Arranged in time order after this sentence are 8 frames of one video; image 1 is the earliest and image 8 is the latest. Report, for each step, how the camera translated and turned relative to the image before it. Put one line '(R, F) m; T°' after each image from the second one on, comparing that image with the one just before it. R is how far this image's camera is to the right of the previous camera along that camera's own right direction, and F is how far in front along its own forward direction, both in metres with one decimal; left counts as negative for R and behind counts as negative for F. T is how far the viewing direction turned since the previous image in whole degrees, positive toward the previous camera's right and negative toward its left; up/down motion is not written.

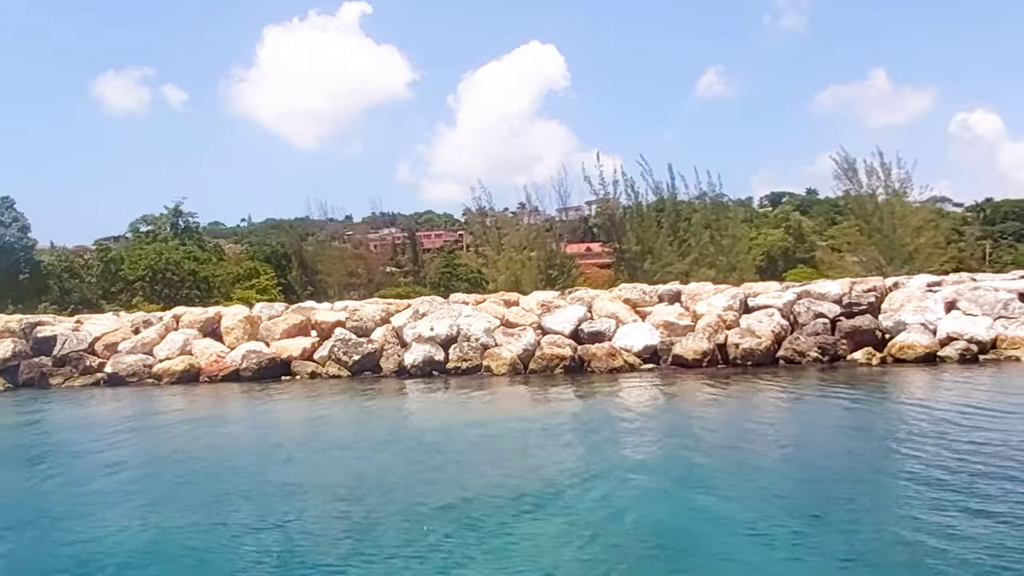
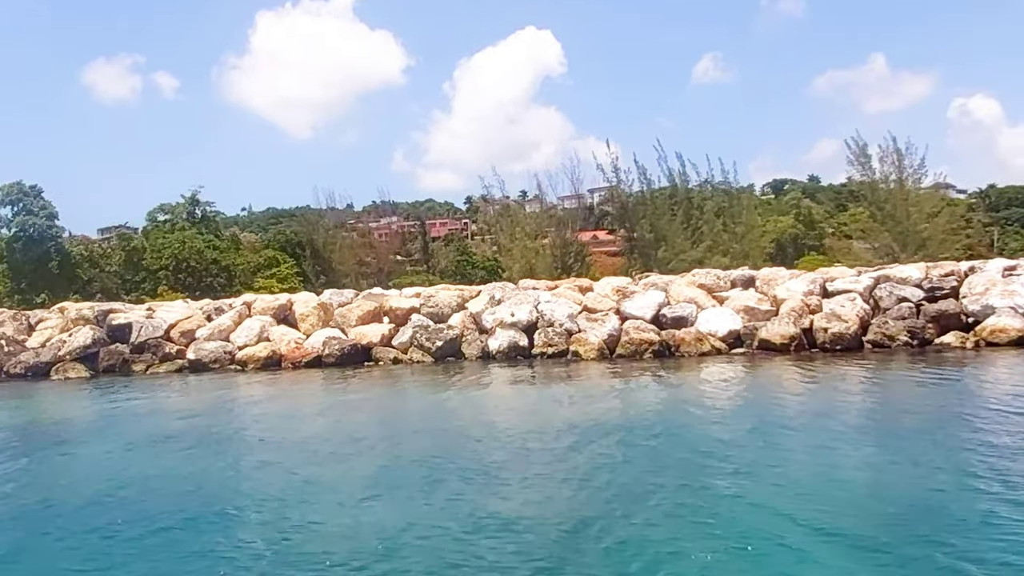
(-1.3, -0.1) m; 0°
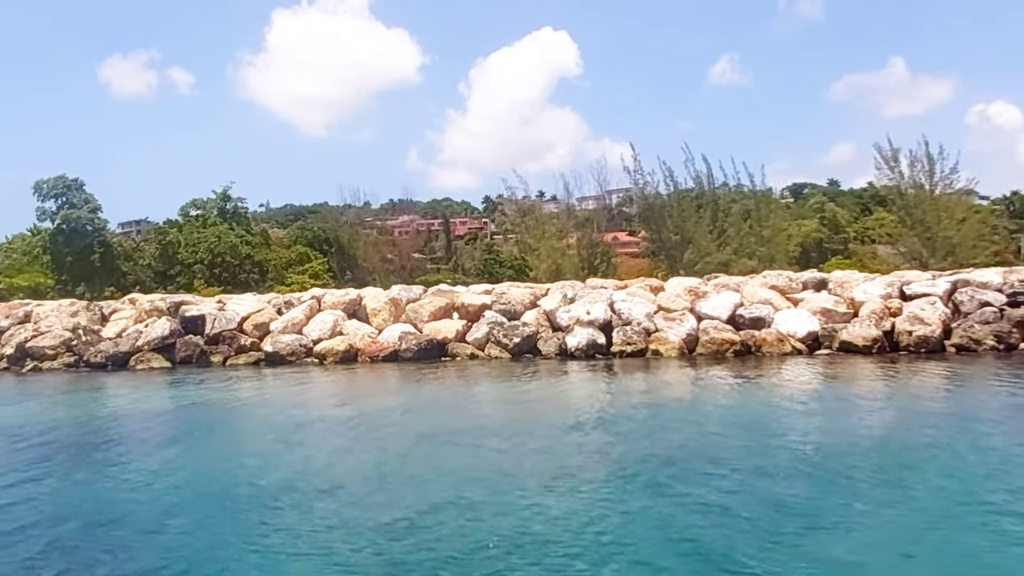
(-1.0, -0.1) m; -1°
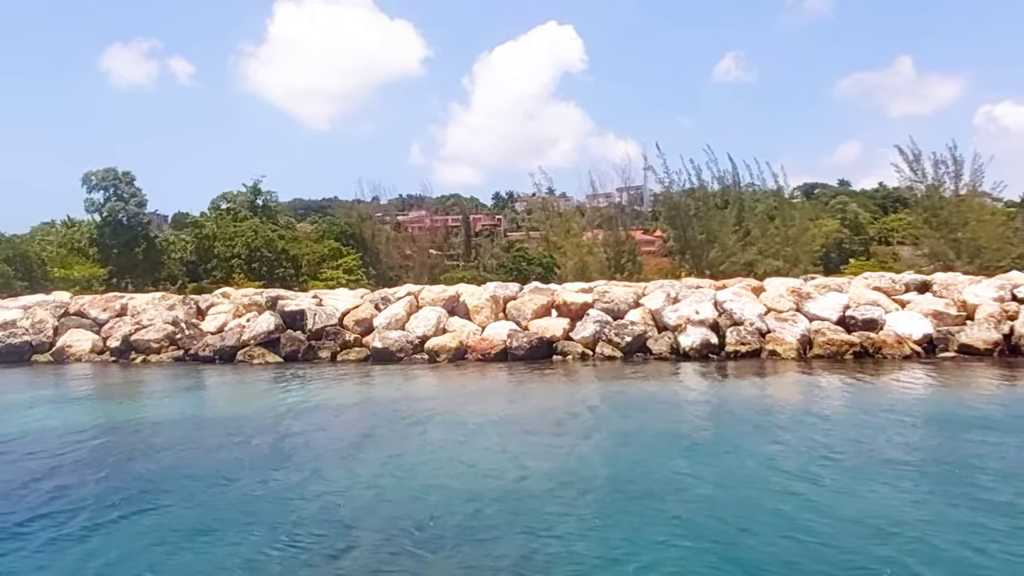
(-1.7, -0.1) m; 0°
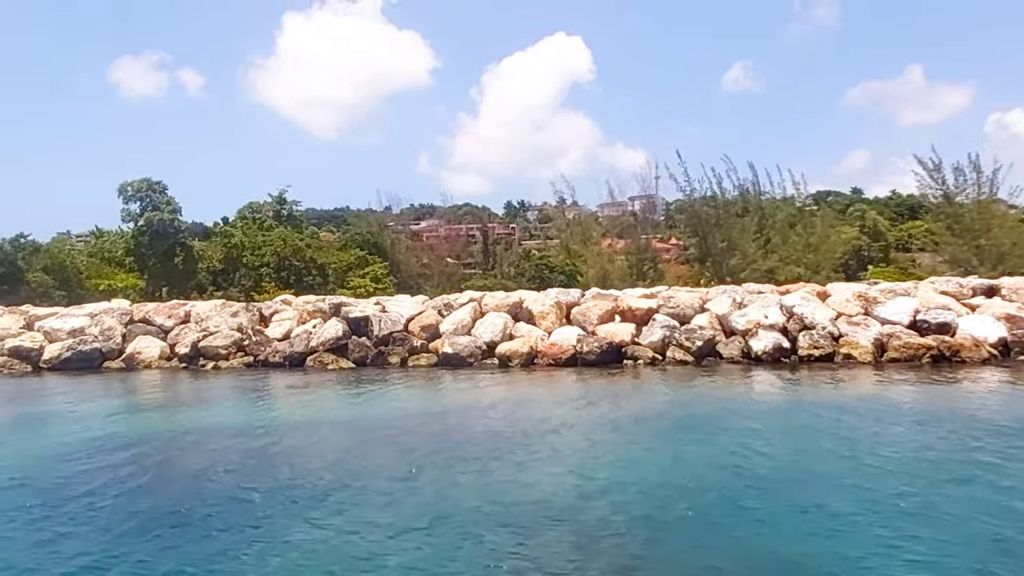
(-1.0, -0.1) m; -1°
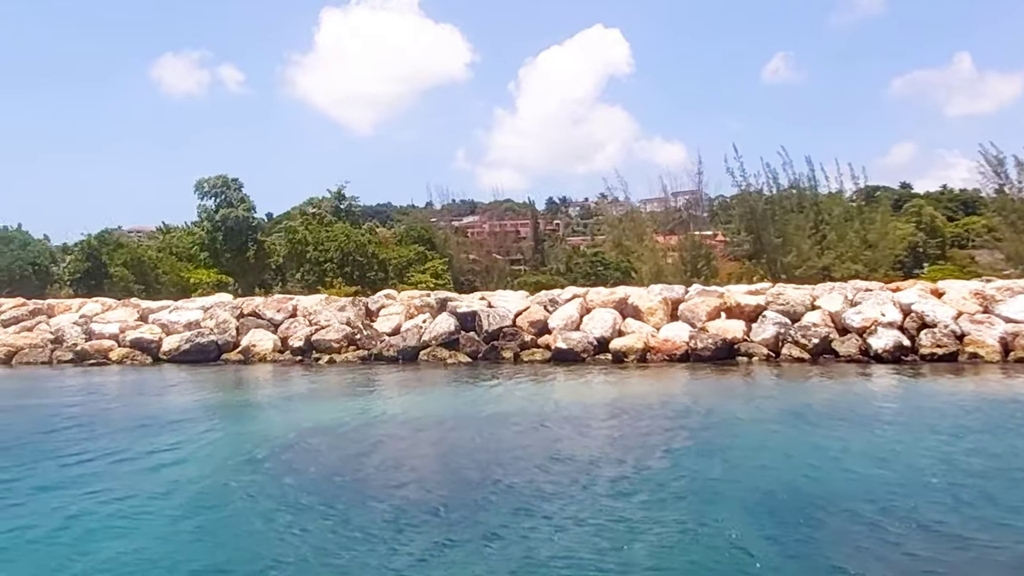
(-1.2, -0.2) m; -3°
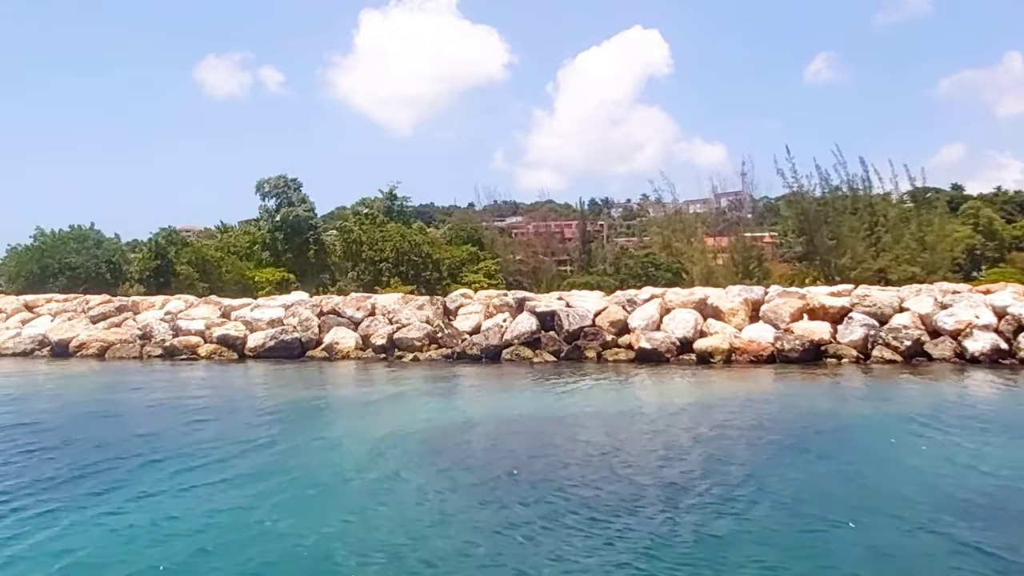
(-0.7, -0.1) m; -3°
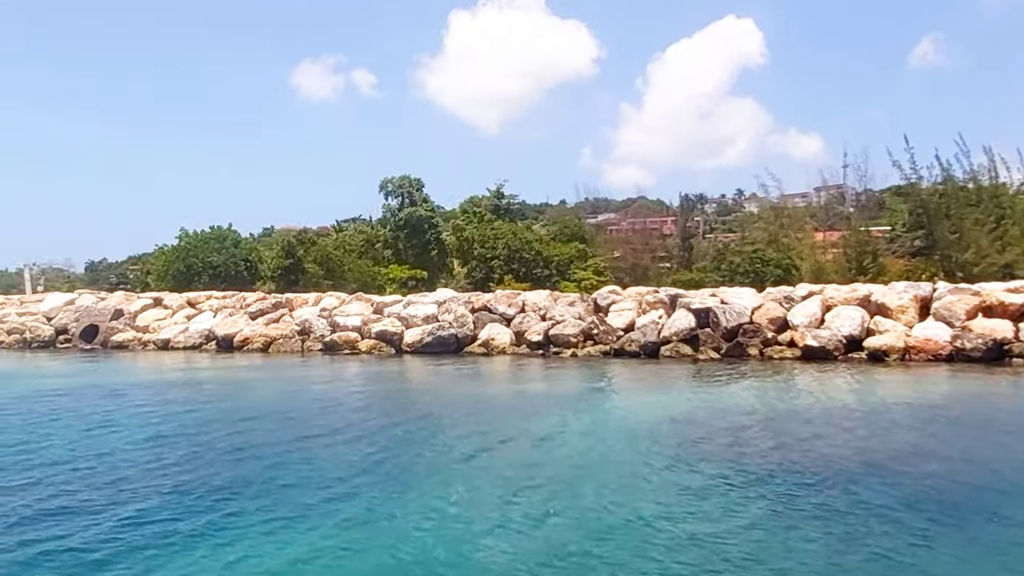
(-1.2, -0.1) m; -6°
